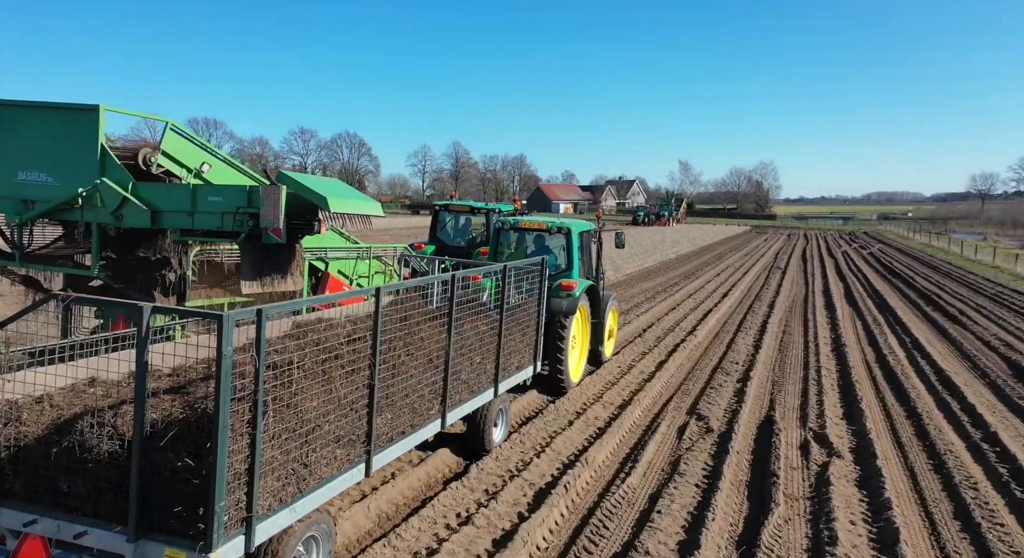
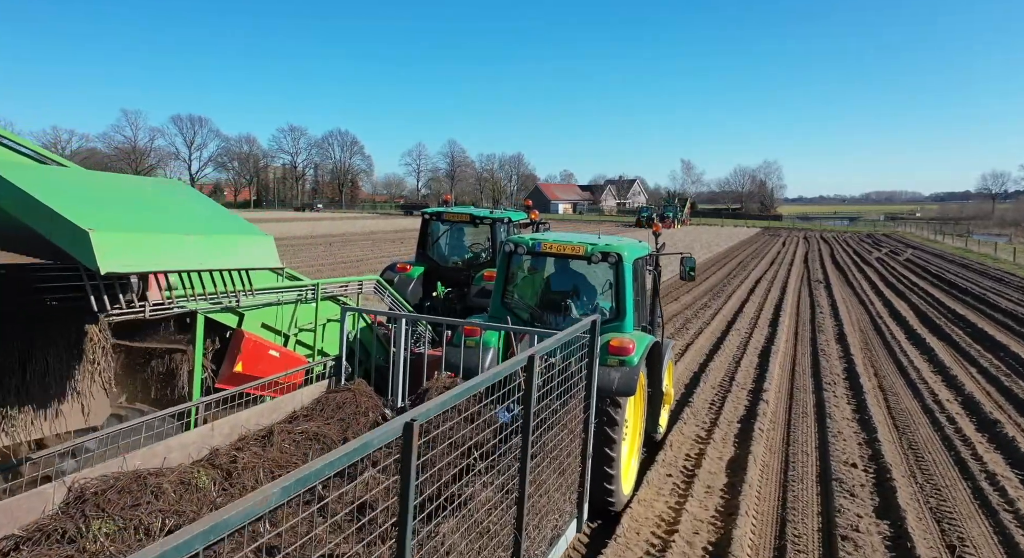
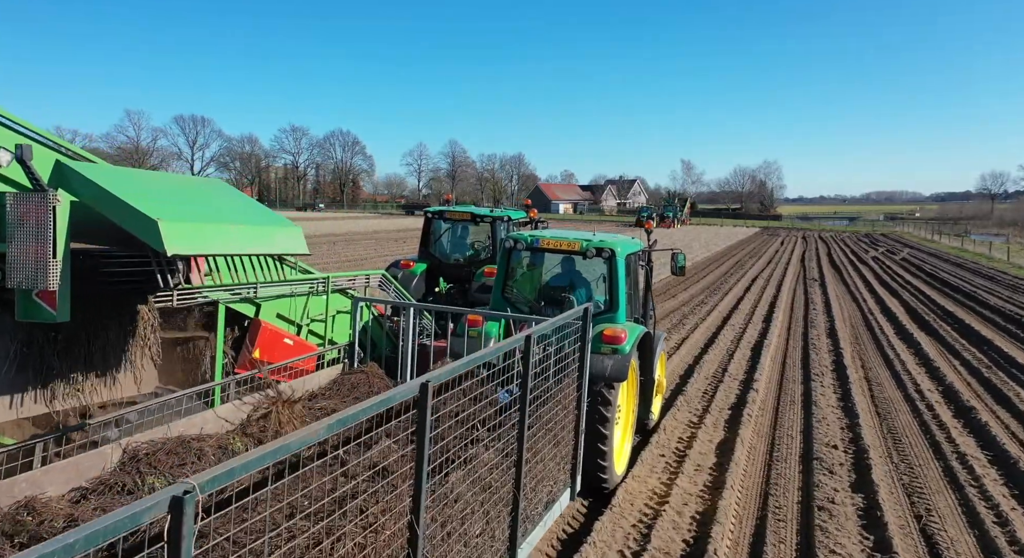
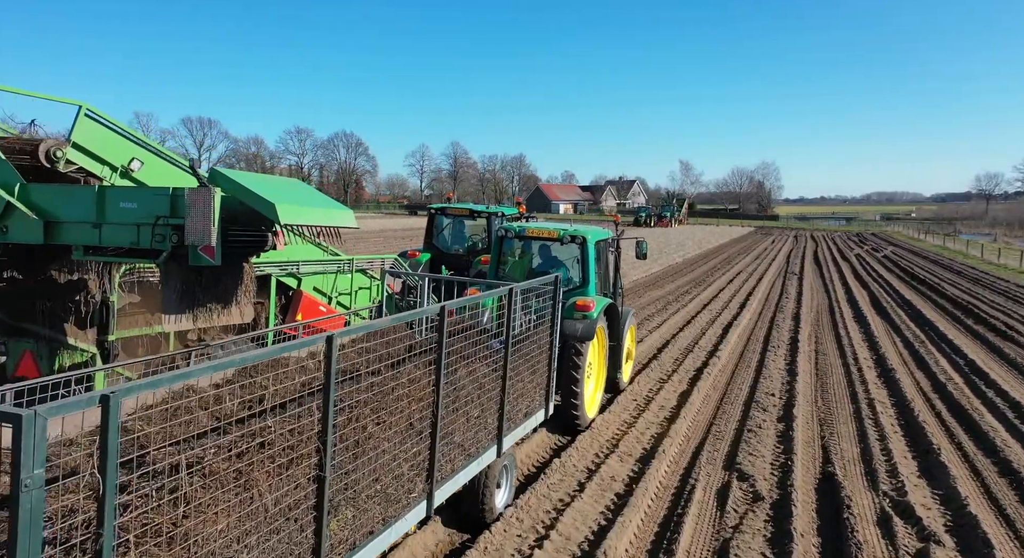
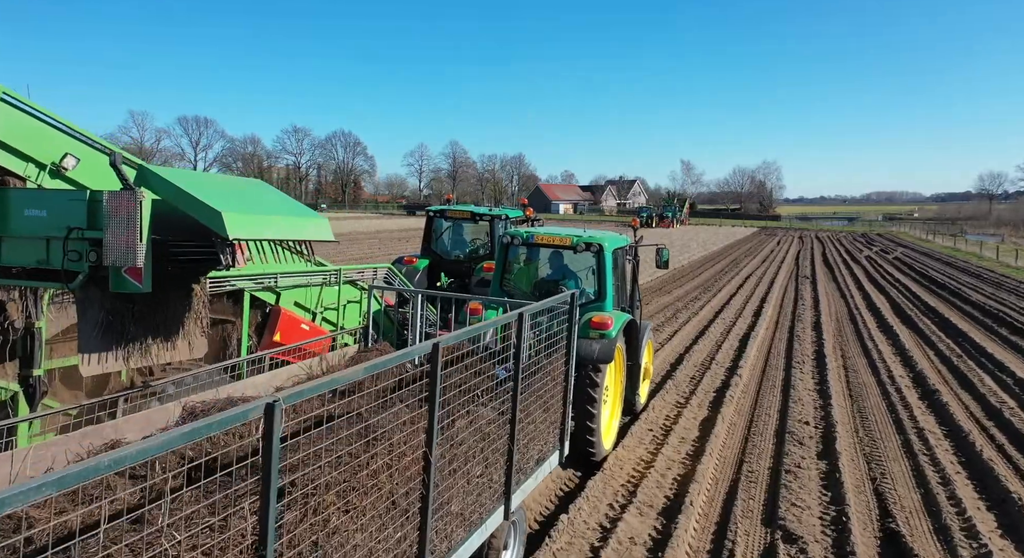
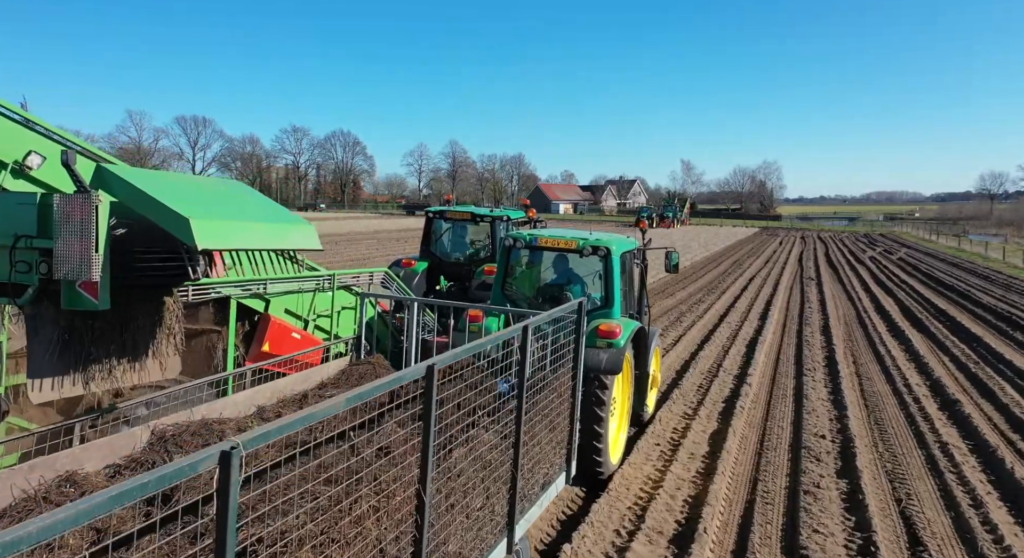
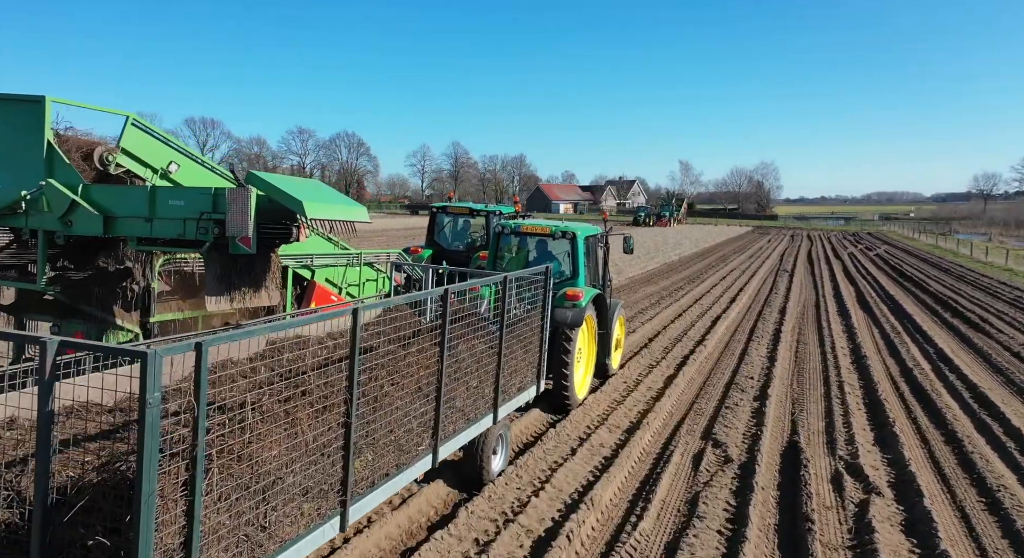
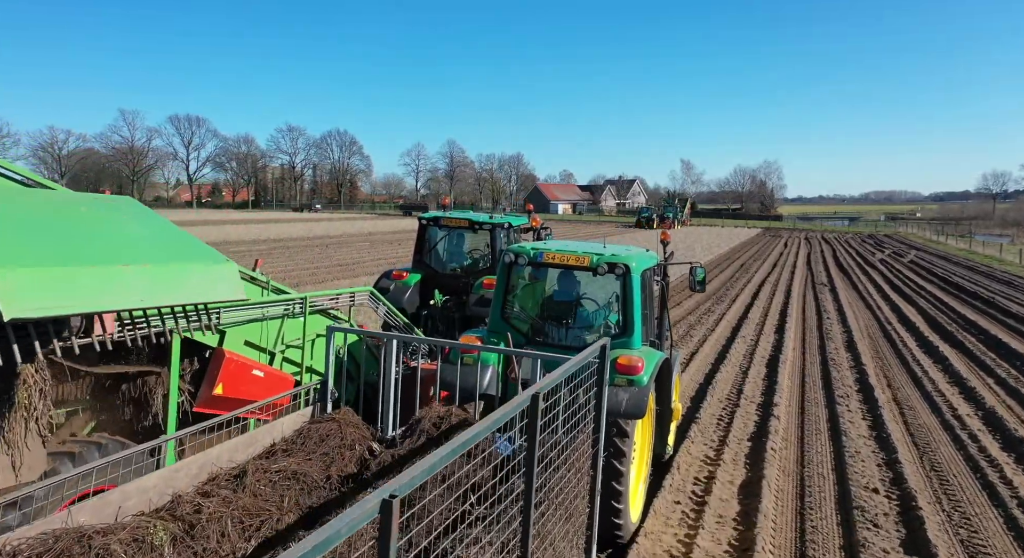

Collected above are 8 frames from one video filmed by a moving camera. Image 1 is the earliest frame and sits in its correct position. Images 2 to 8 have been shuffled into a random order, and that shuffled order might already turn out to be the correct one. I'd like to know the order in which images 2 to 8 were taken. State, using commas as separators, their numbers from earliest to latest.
7, 4, 5, 6, 3, 2, 8
